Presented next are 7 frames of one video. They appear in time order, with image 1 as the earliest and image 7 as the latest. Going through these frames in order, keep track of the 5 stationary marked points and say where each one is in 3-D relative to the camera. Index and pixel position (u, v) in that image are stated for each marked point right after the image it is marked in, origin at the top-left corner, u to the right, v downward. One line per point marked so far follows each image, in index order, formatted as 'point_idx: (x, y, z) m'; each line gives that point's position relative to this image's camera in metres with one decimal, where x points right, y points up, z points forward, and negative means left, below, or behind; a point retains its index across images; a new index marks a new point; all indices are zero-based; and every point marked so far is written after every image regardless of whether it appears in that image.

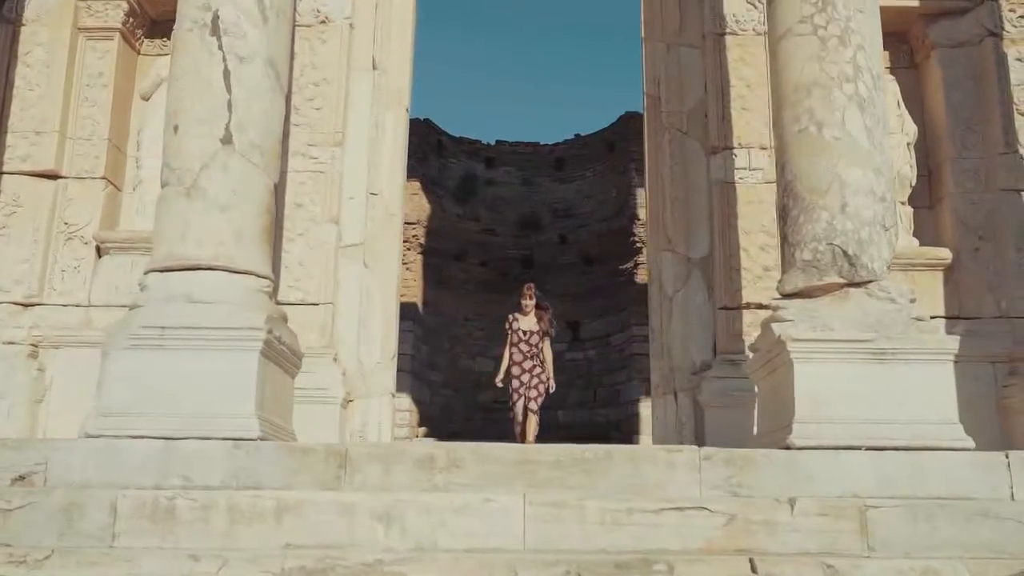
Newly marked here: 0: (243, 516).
0: (-1.1, -1.0, +4.2) m
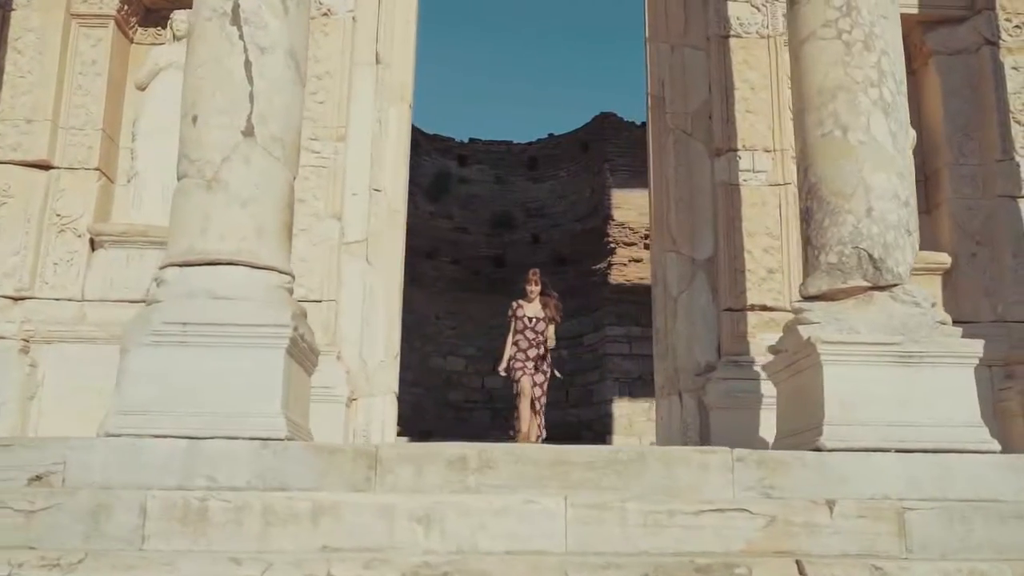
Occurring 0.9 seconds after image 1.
0: (-1.0, -0.9, +4.1) m
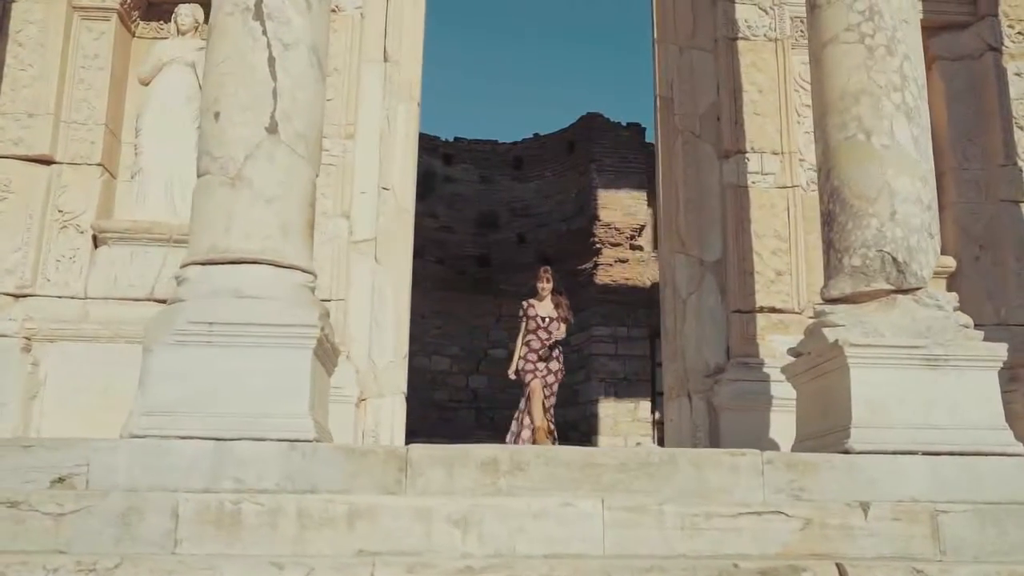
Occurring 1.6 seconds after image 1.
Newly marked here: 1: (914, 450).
0: (-0.8, -0.9, +4.1) m
1: (+1.9, -0.8, +4.7) m
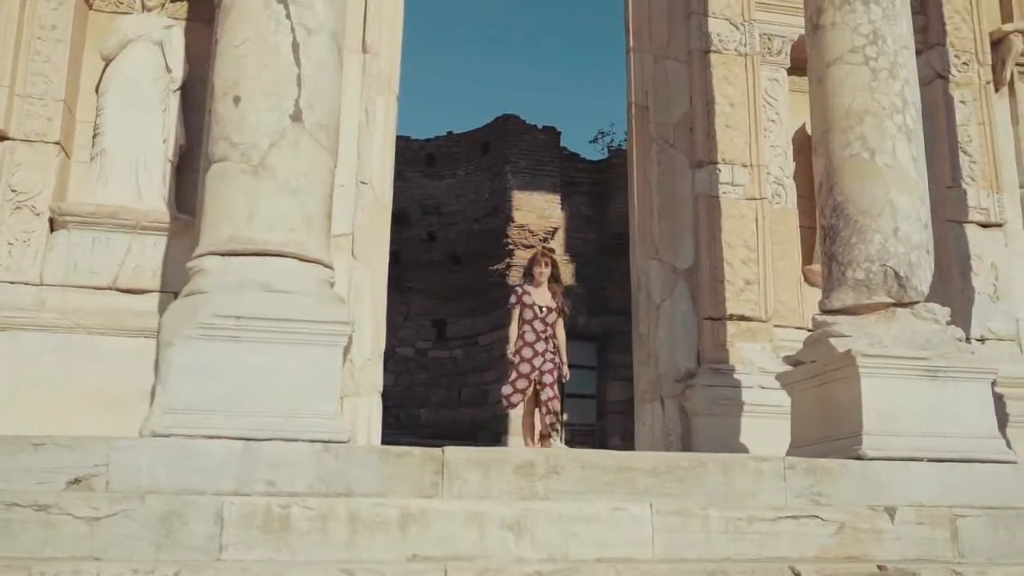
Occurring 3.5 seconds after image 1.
0: (-0.6, -0.9, +3.9) m
1: (+2.0, -0.8, +5.0) m
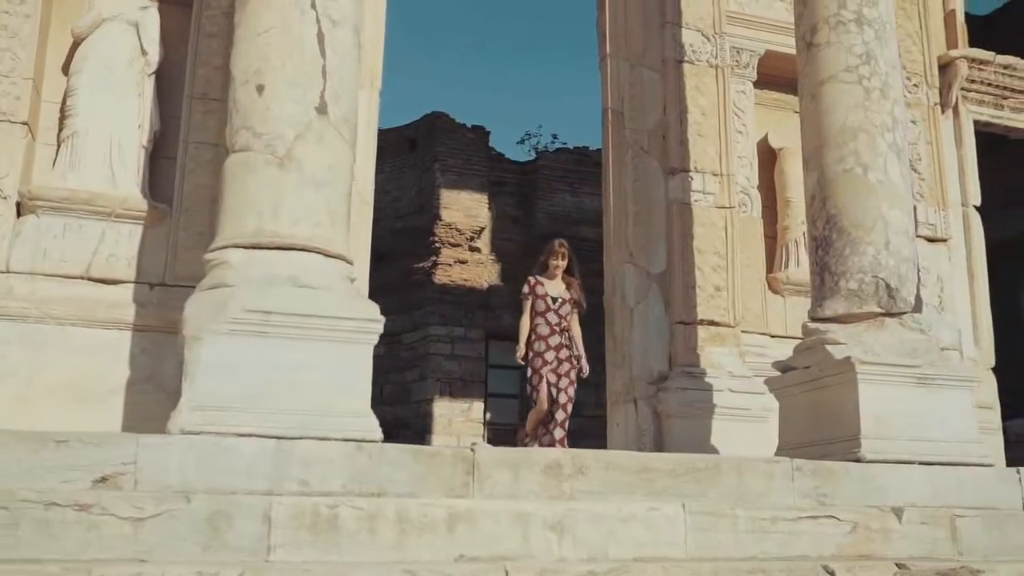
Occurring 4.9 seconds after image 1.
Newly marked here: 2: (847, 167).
0: (-0.4, -0.9, +3.9) m
1: (+2.1, -0.9, +5.2) m
2: (+1.9, +0.7, +5.7) m
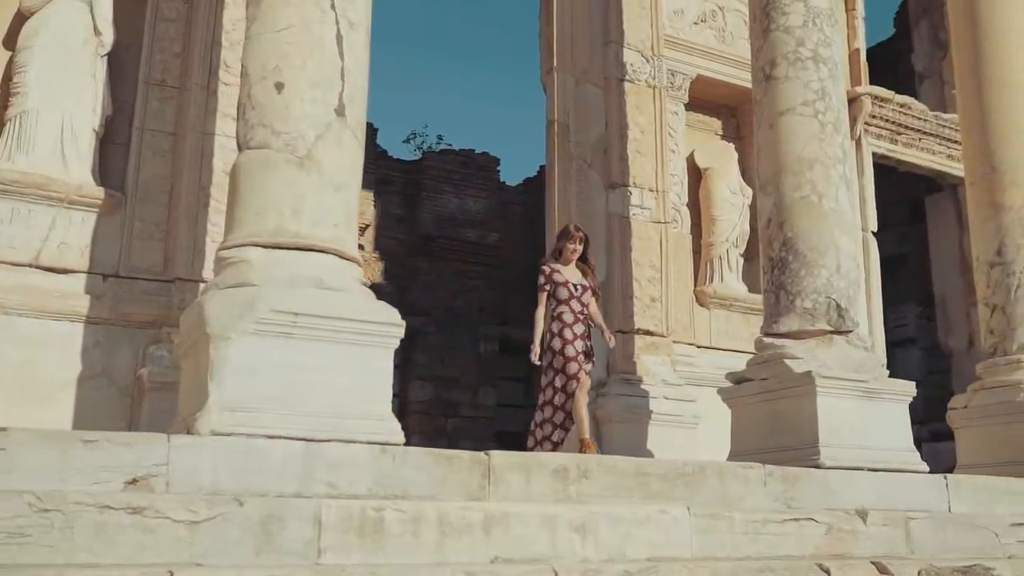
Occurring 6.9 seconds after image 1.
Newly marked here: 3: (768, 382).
0: (-0.2, -1.0, +4.0) m
1: (+2.0, -1.0, +5.7) m
2: (+1.8, +0.6, +6.2) m
3: (+1.5, -0.6, +6.0) m
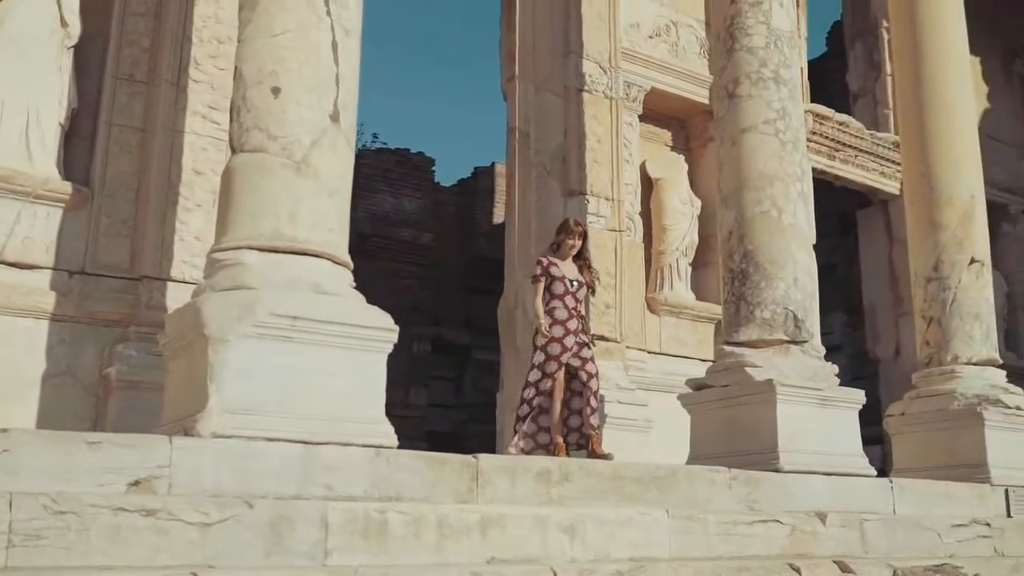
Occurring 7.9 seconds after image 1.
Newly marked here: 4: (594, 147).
0: (-0.2, -1.0, +4.1) m
1: (+1.8, -1.1, +6.0) m
2: (+1.6, +0.5, +6.5) m
3: (+1.3, -0.6, +6.3) m
4: (+0.7, +1.2, +8.3) m
